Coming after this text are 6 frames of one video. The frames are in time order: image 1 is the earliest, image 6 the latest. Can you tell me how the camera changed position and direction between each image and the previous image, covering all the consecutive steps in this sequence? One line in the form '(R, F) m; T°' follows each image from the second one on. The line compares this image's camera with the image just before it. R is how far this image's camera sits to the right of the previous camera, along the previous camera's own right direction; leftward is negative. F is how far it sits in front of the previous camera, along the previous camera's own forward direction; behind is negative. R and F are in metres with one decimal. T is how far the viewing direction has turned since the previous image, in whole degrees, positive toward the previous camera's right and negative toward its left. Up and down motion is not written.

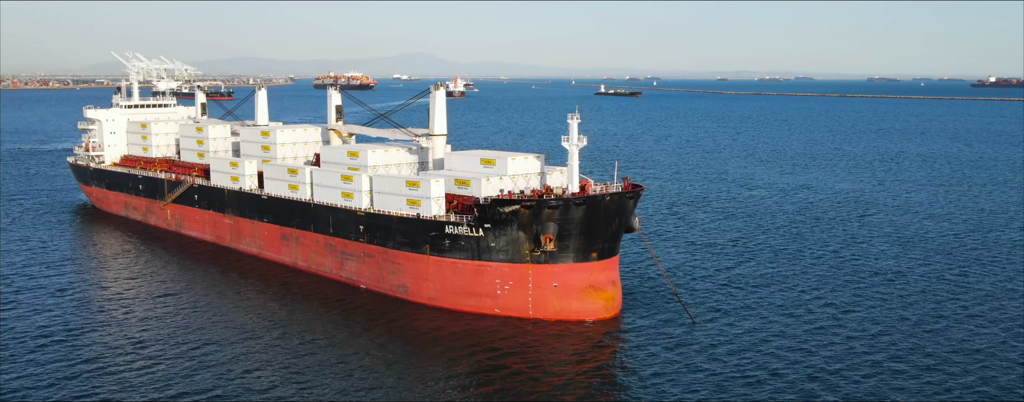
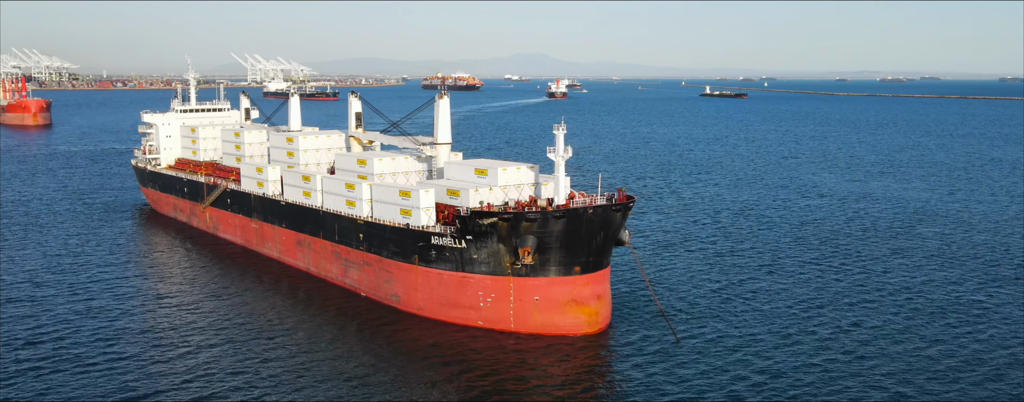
(+3.6, +0.5) m; -6°
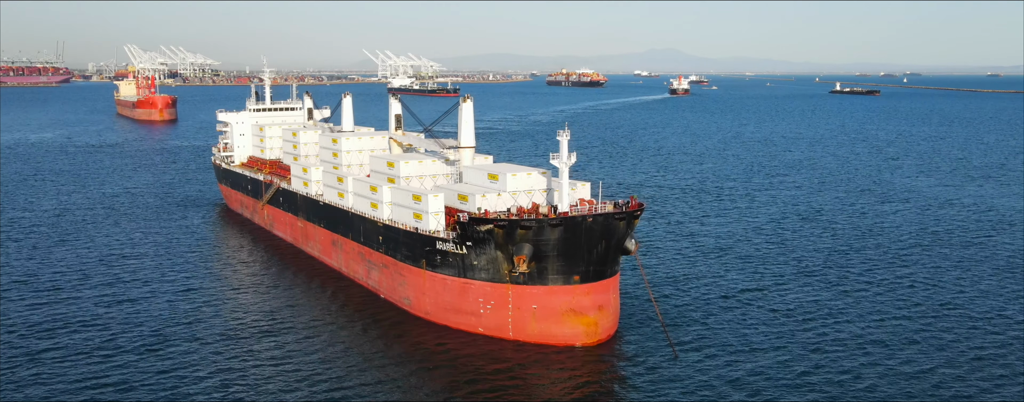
(+3.6, +0.6) m; -7°
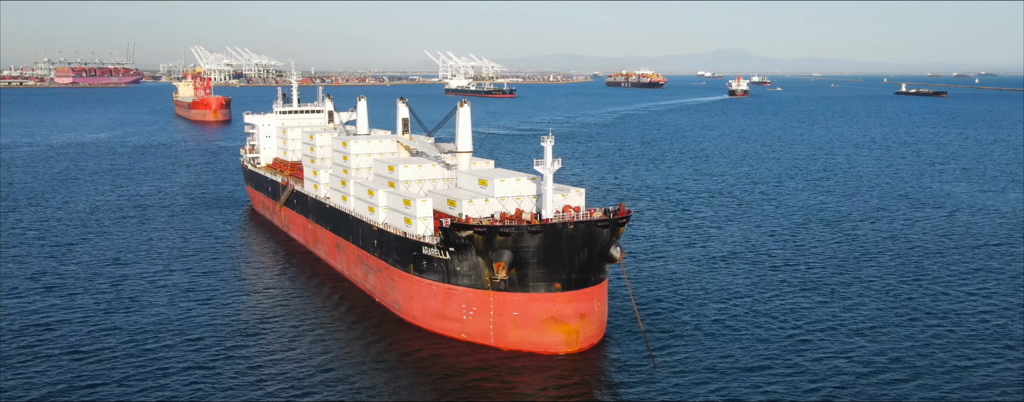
(+2.2, +0.3) m; -3°
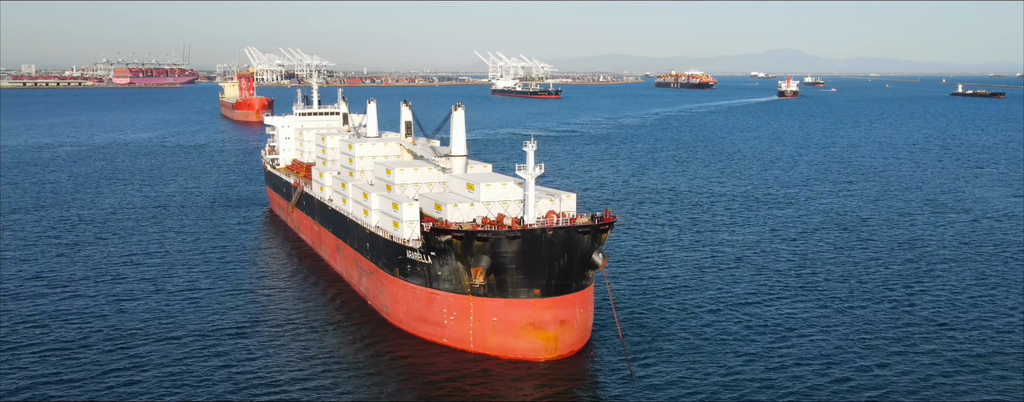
(+2.0, +0.2) m; -3°
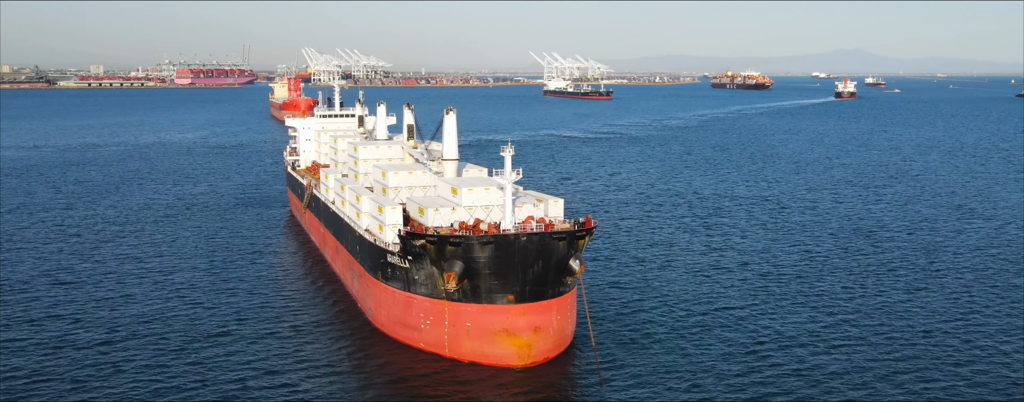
(+2.3, +0.2) m; -3°
